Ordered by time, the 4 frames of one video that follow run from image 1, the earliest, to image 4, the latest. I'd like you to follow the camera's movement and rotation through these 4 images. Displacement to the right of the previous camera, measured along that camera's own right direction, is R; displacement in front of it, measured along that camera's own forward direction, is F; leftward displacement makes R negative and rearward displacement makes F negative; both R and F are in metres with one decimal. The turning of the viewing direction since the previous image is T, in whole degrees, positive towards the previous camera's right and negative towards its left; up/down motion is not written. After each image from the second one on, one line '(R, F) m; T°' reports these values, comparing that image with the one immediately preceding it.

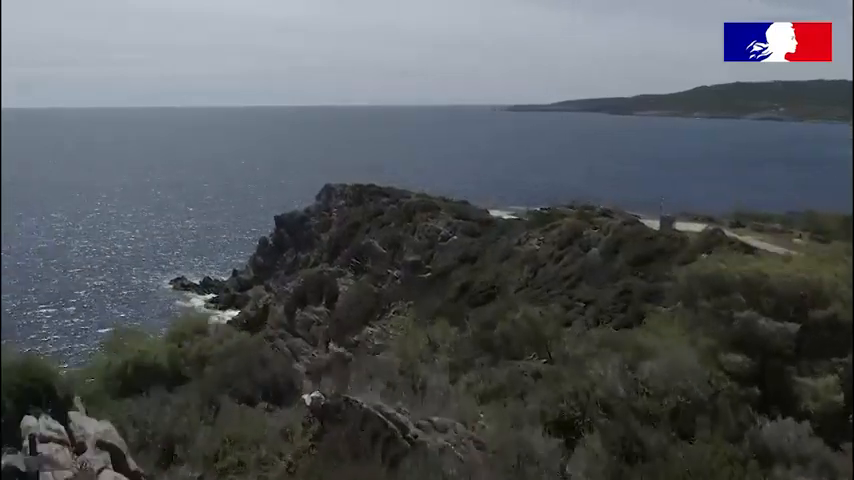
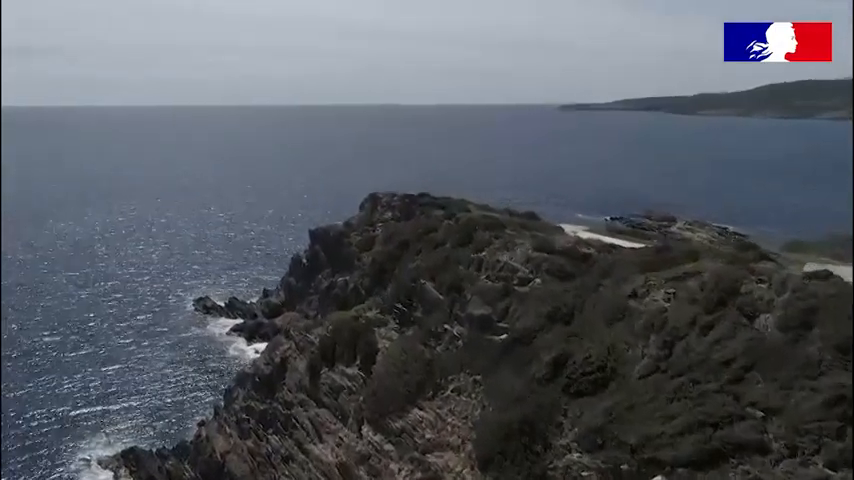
(-0.6, +6.7) m; -4°
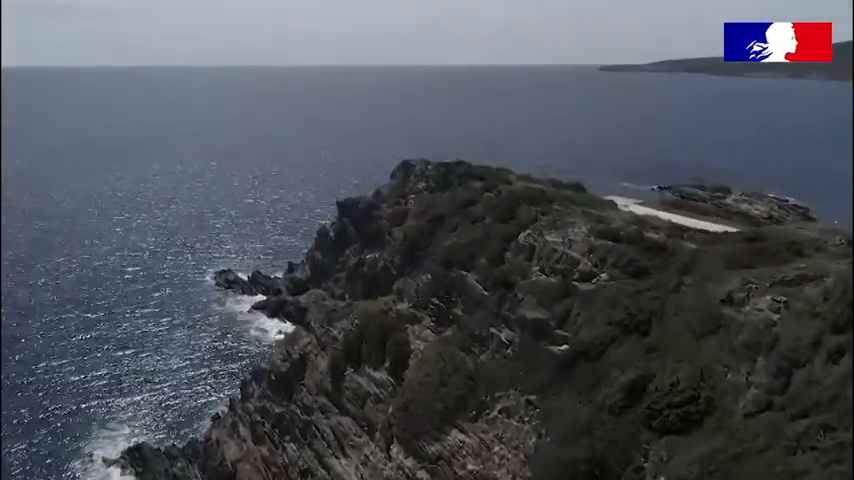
(-0.3, +2.9) m; -3°
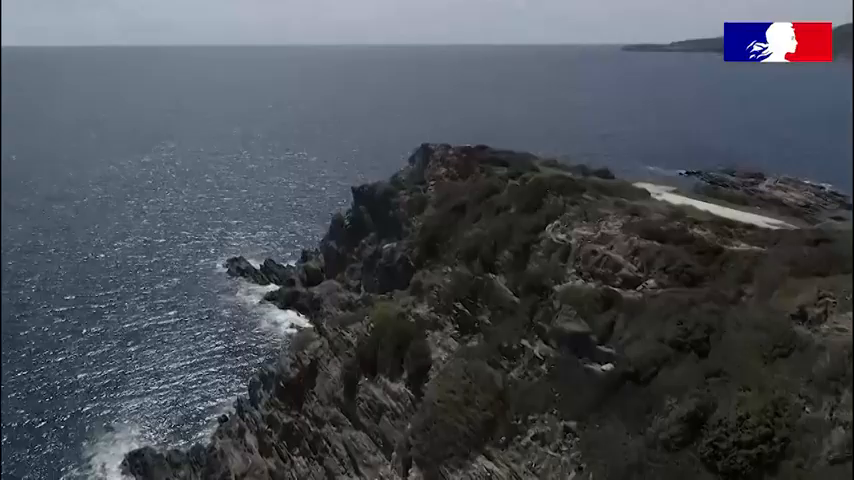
(-0.2, +1.6) m; -1°
